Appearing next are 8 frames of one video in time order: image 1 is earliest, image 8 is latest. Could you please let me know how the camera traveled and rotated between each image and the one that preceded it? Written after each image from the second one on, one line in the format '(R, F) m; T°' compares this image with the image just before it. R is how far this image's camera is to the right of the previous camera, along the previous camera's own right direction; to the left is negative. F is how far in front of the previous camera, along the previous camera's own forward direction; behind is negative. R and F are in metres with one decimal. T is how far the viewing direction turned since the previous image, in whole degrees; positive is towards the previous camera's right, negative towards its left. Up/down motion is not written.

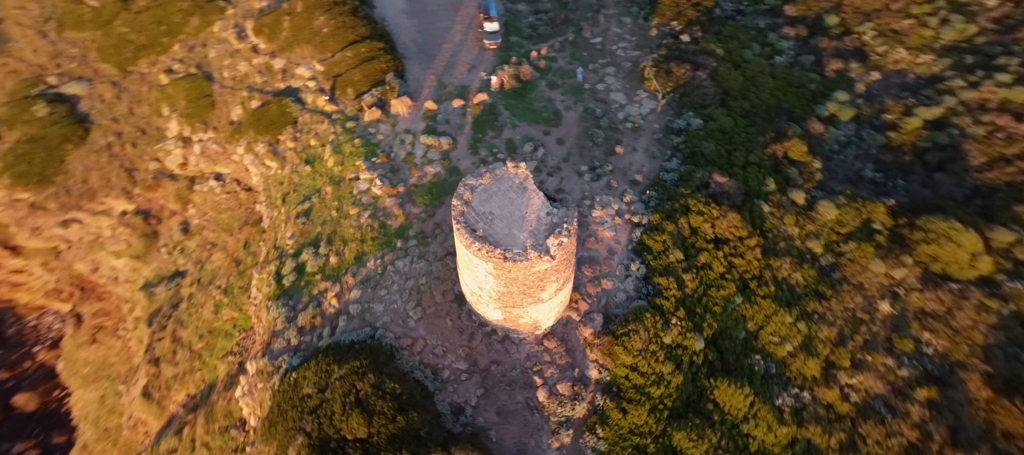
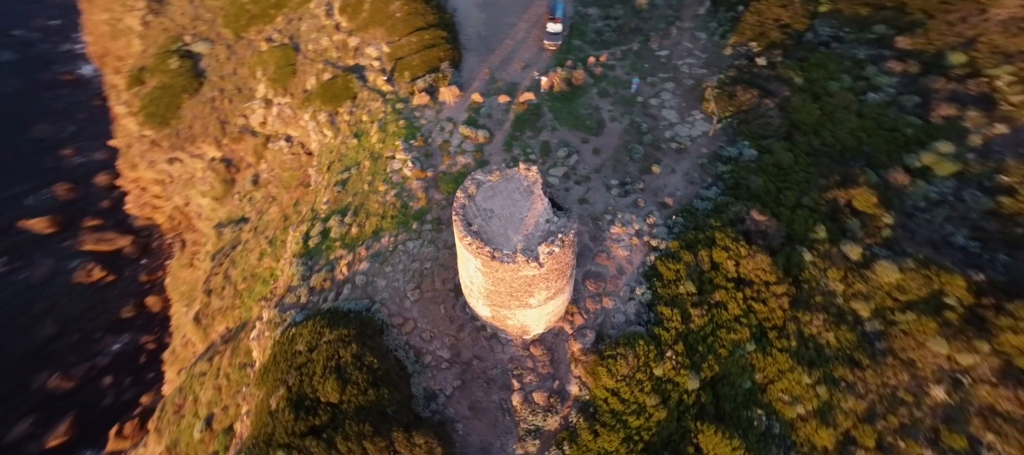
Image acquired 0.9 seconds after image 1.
(+1.5, +0.1) m; -8°
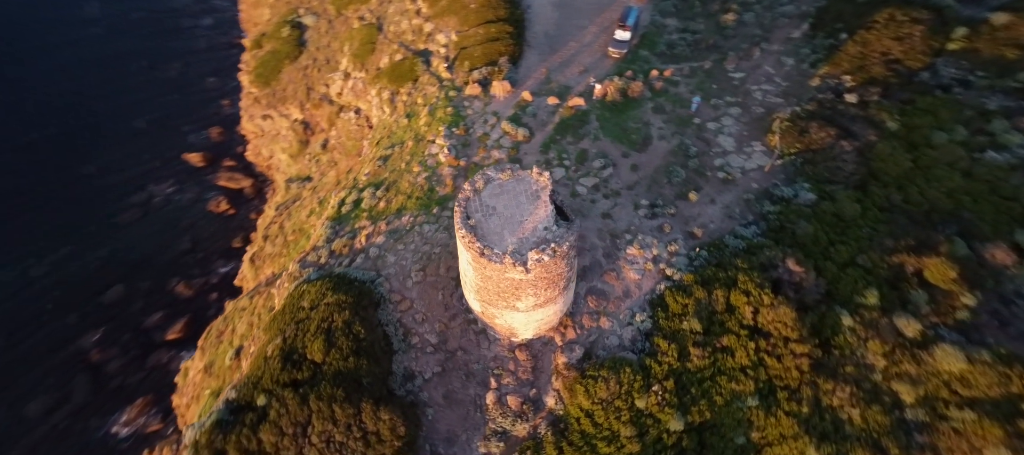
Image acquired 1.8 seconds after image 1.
(+1.5, +0.1) m; -8°
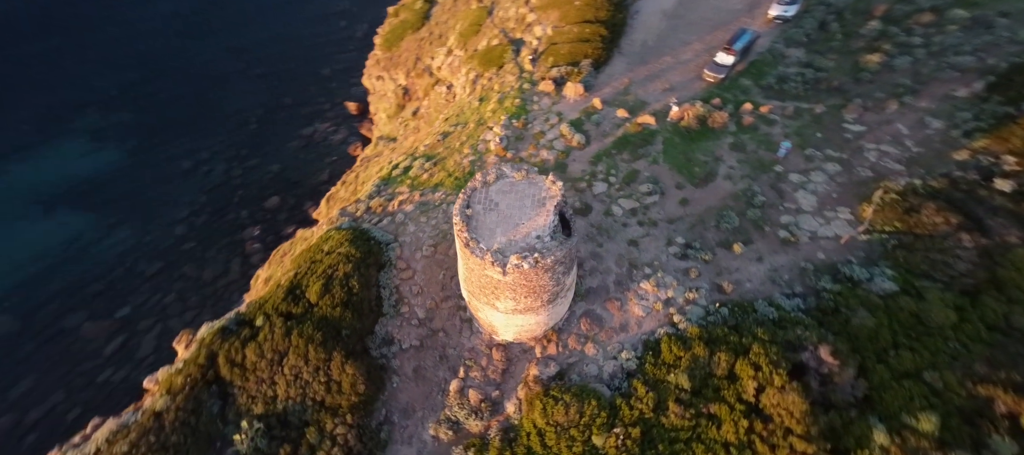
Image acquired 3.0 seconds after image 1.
(+2.1, +0.4) m; -11°
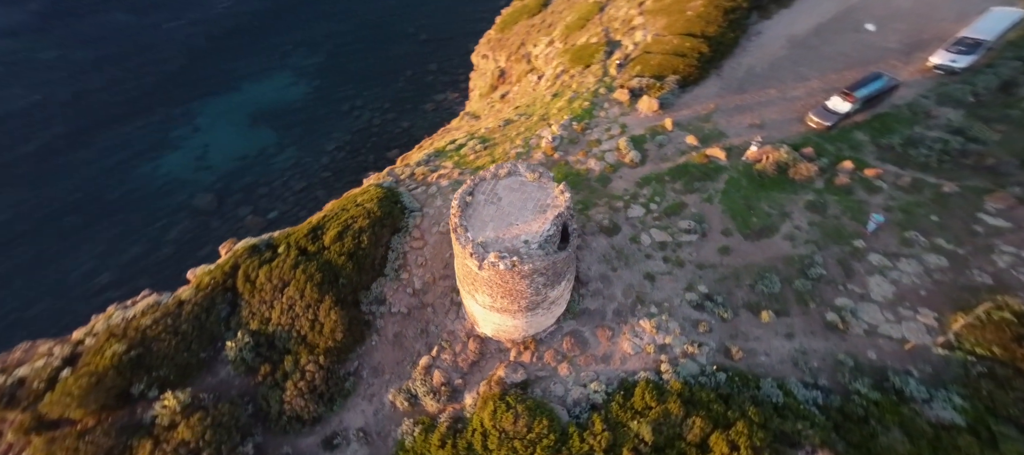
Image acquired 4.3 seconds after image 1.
(+2.0, +0.4) m; -11°
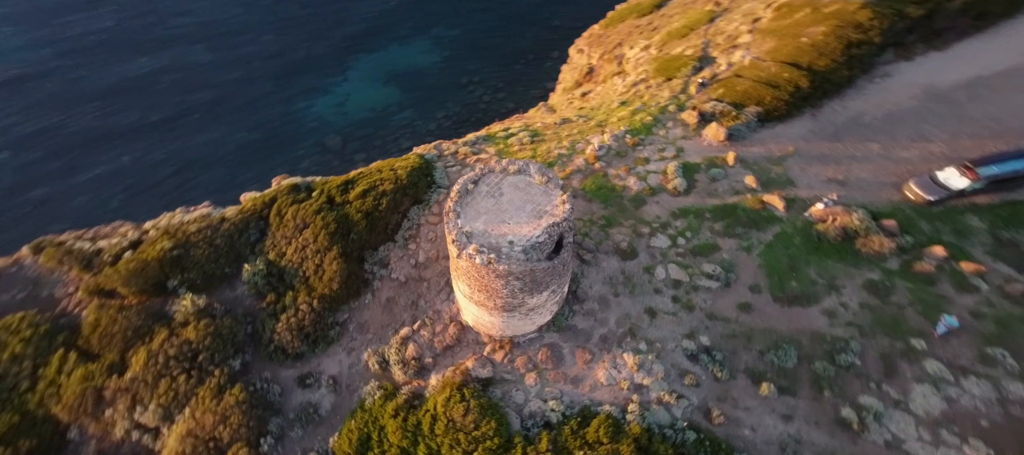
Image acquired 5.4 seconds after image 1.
(+1.8, +0.3) m; -10°
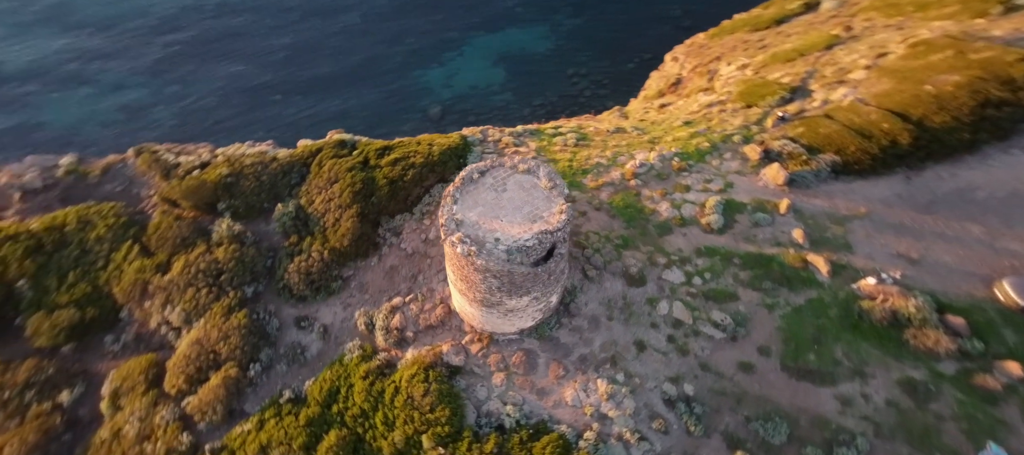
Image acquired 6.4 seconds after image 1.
(+1.6, +0.2) m; -9°
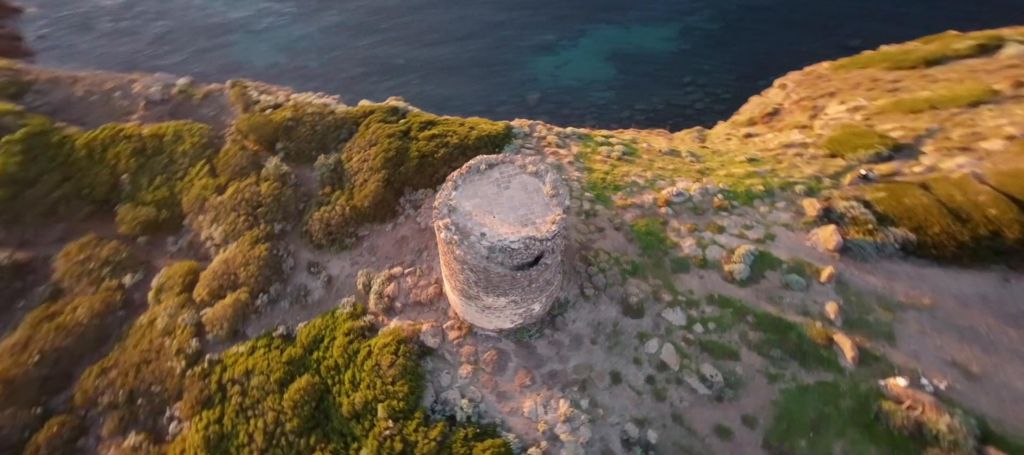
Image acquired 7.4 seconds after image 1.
(+1.6, +0.2) m; -9°
